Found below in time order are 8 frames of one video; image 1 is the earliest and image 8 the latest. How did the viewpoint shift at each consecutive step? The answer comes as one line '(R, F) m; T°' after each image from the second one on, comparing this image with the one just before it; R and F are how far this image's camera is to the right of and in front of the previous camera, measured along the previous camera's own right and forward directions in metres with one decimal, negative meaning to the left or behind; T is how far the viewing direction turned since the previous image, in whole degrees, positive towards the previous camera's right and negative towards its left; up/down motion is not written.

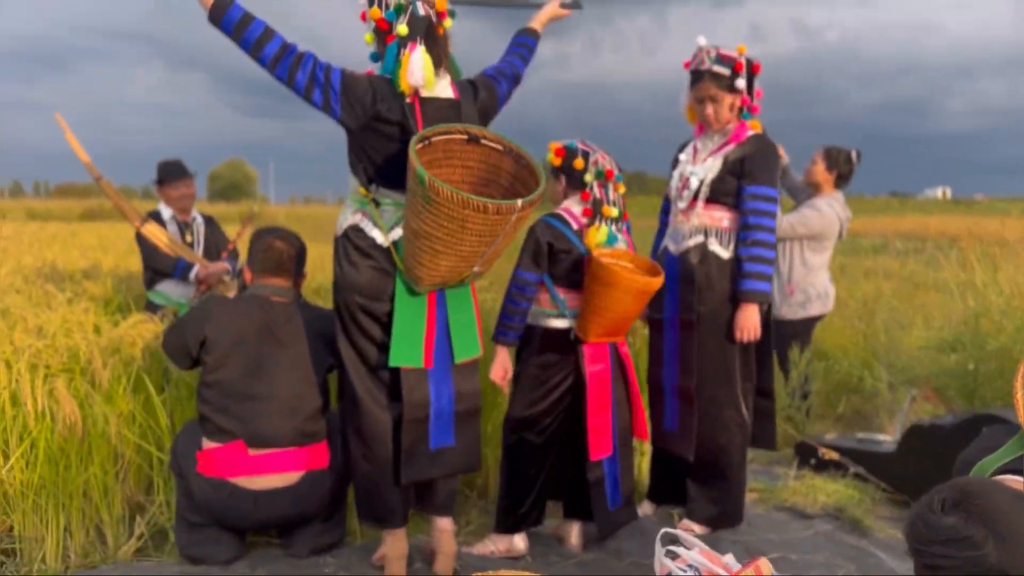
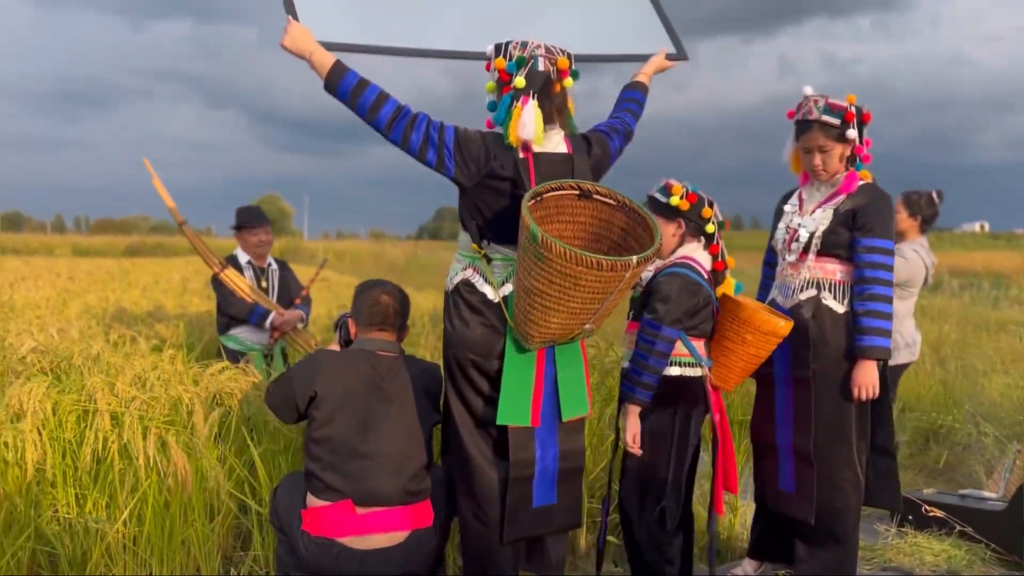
(-0.3, 0.0) m; -2°
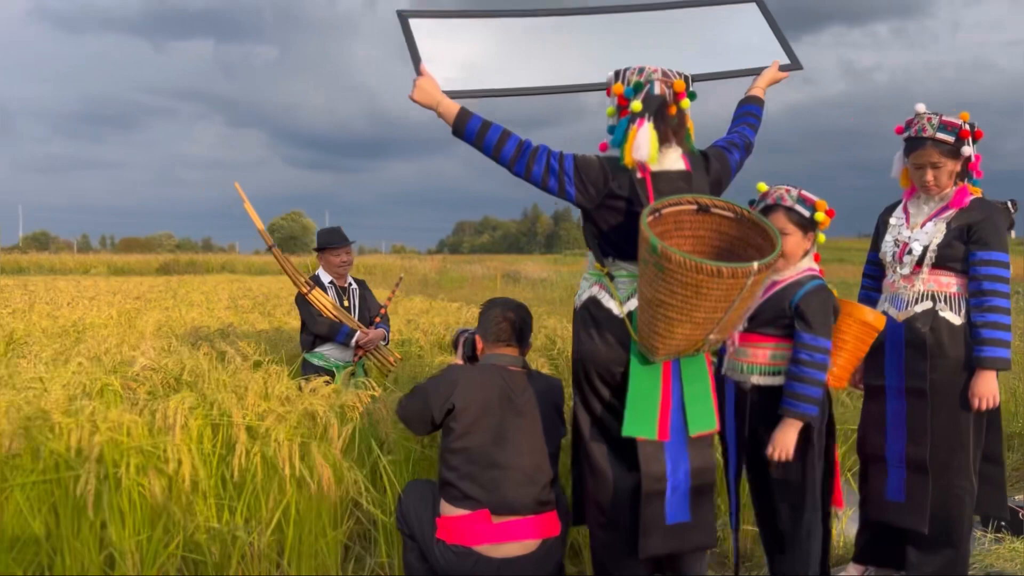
(-0.4, -0.1) m; -1°
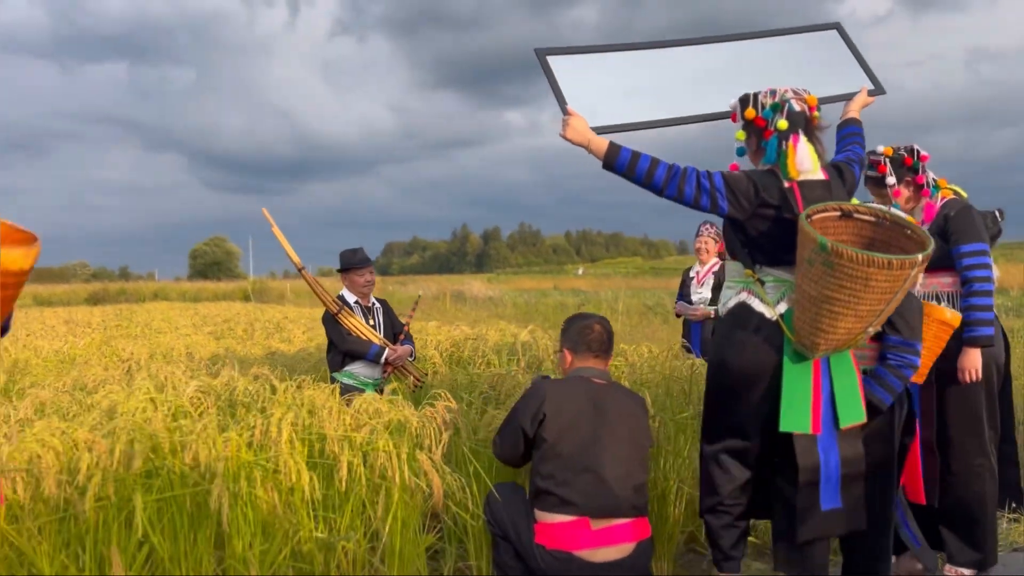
(-0.6, -0.2) m; +5°
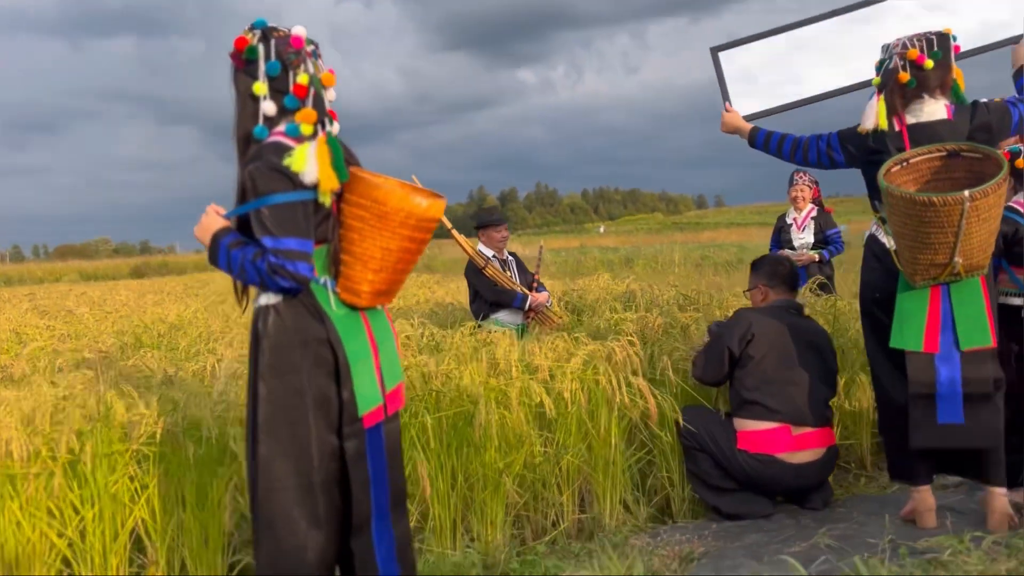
(-0.7, -0.5) m; -1°
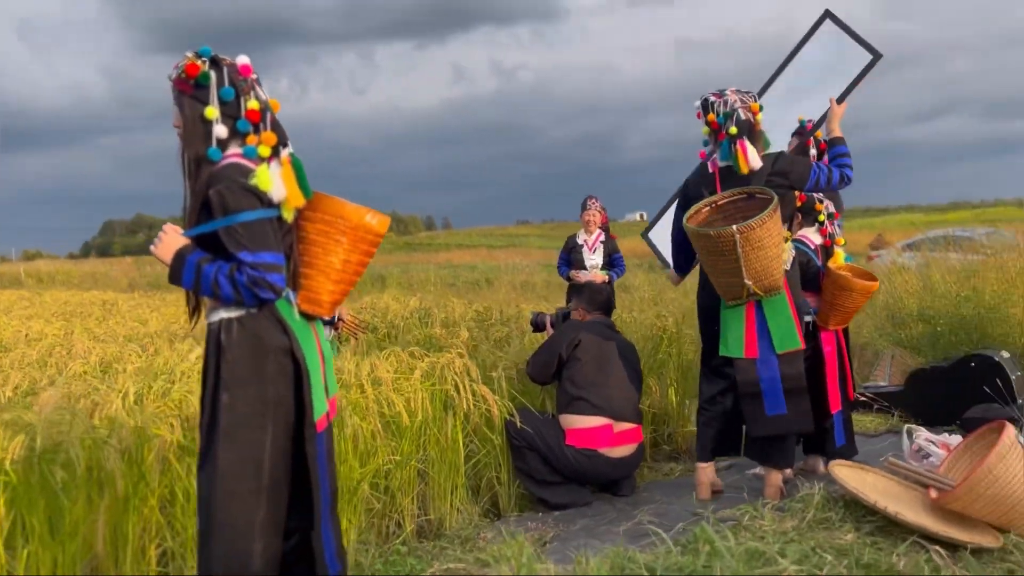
(-0.5, -0.2) m; +18°
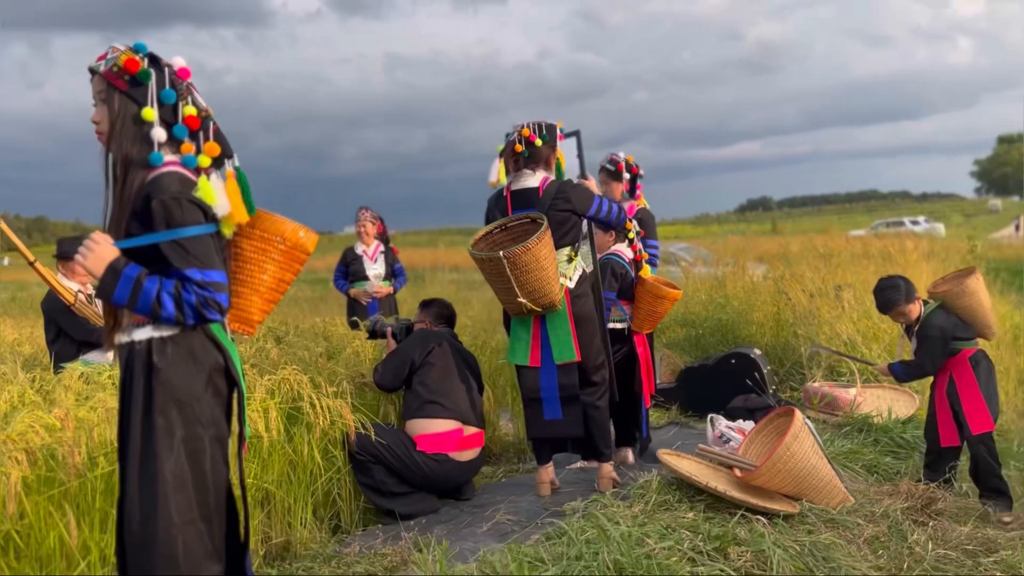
(-0.6, 0.0) m; +19°
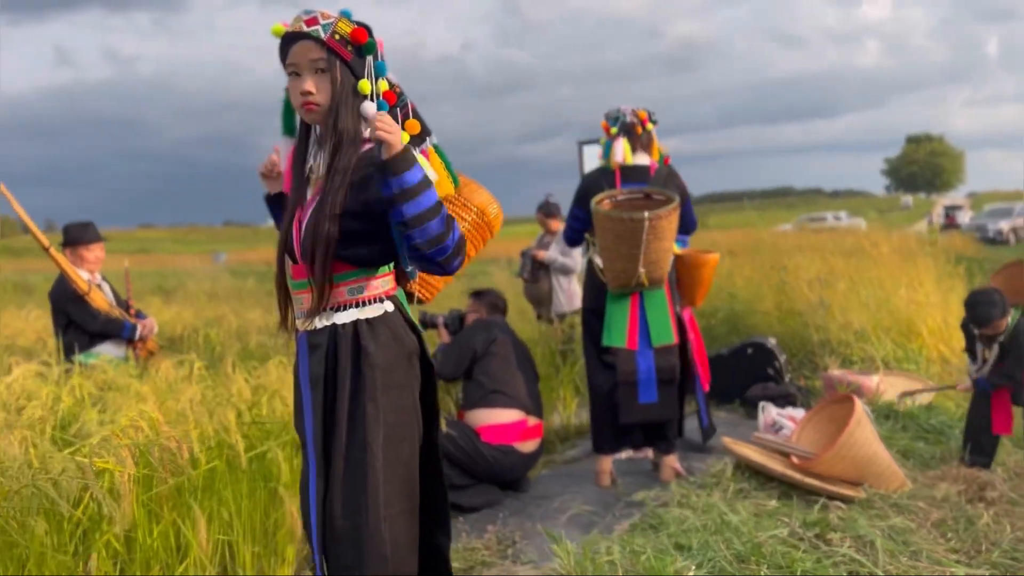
(-0.7, +0.1) m; +5°
